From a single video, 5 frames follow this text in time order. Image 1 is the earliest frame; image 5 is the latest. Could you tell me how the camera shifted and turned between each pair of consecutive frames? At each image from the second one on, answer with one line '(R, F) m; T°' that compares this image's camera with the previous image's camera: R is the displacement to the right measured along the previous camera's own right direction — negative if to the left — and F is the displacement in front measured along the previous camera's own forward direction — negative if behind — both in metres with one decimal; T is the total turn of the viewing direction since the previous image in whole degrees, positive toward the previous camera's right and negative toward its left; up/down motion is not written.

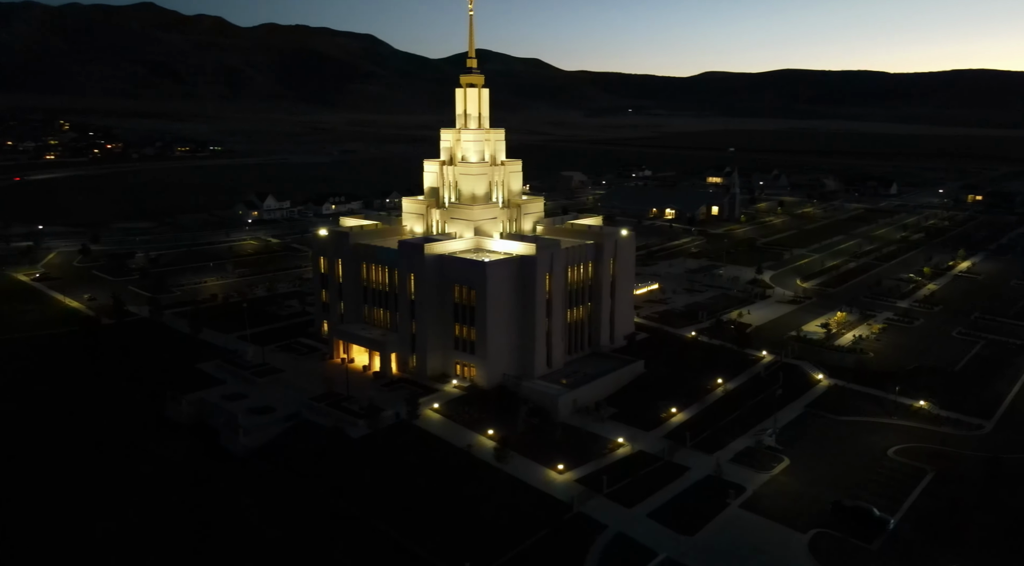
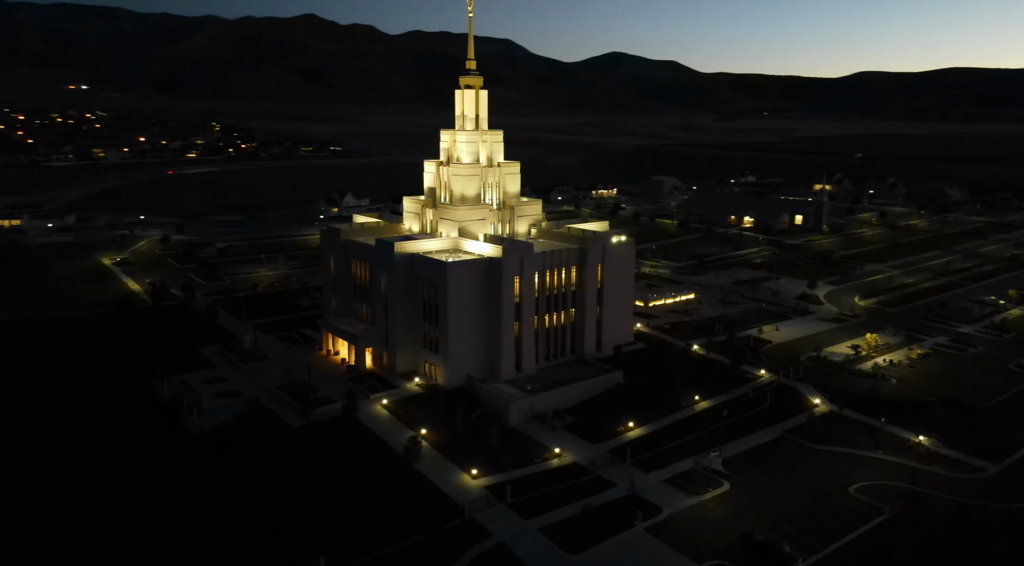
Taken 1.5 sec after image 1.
(+9.1, +1.1) m; -11°
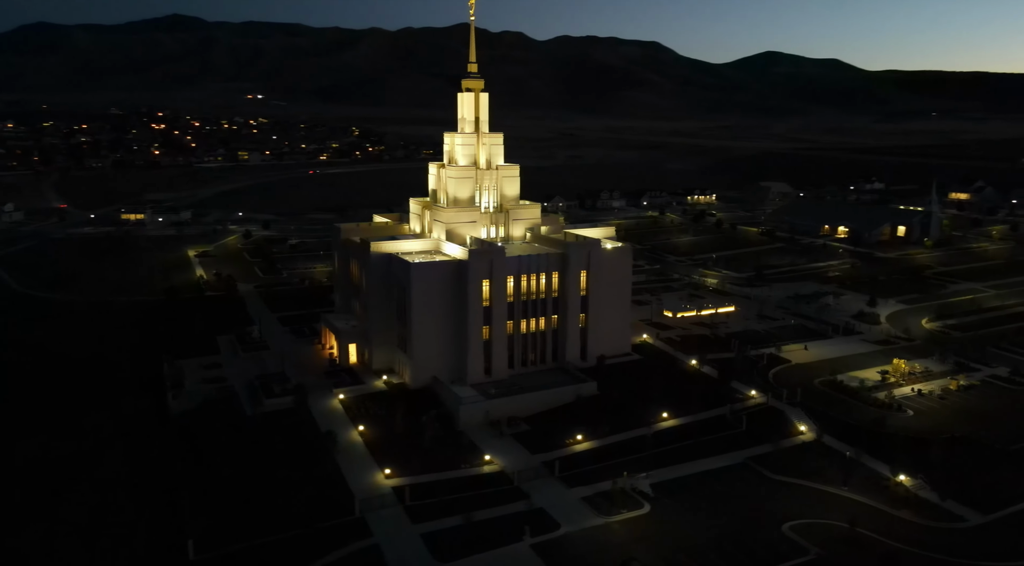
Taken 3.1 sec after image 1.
(+9.6, +1.4) m; -12°
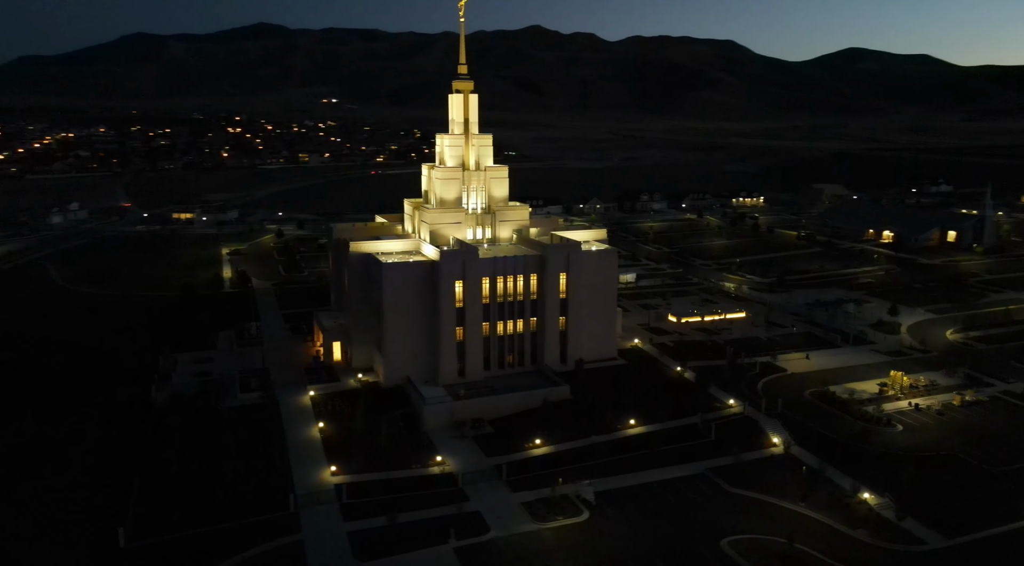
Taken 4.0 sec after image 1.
(+5.4, +0.5) m; -6°
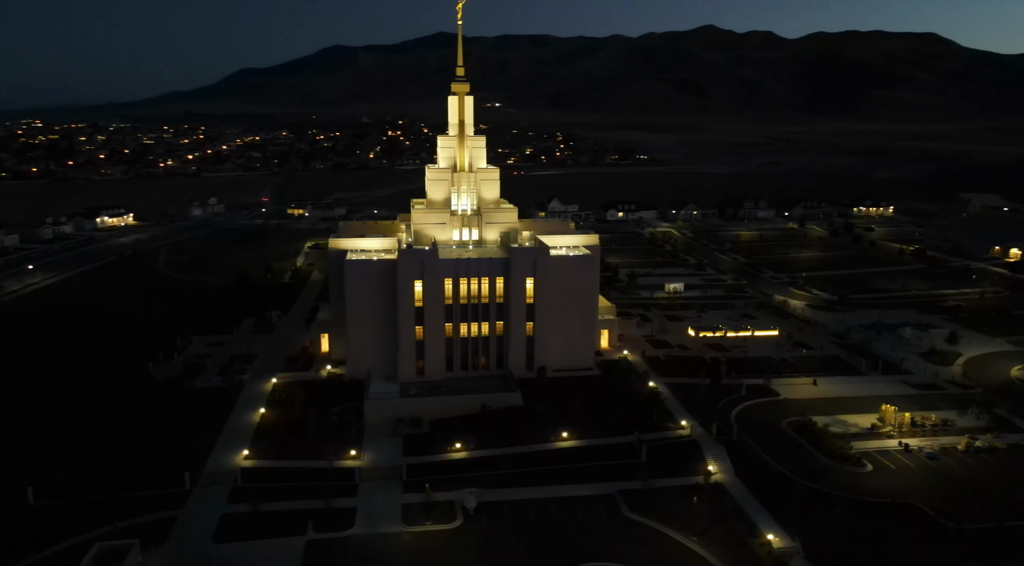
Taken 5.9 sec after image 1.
(+11.2, +2.0) m; -13°
